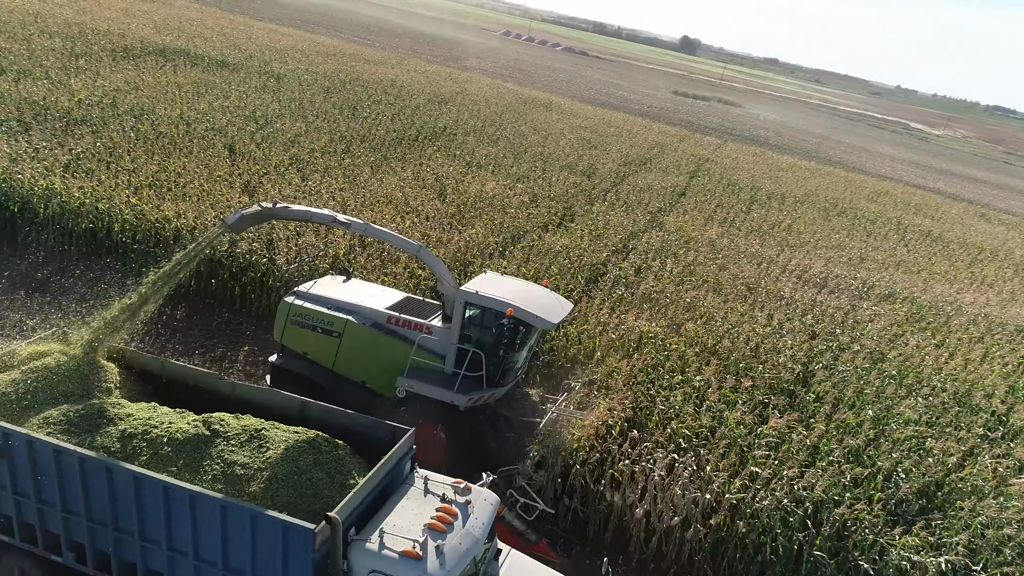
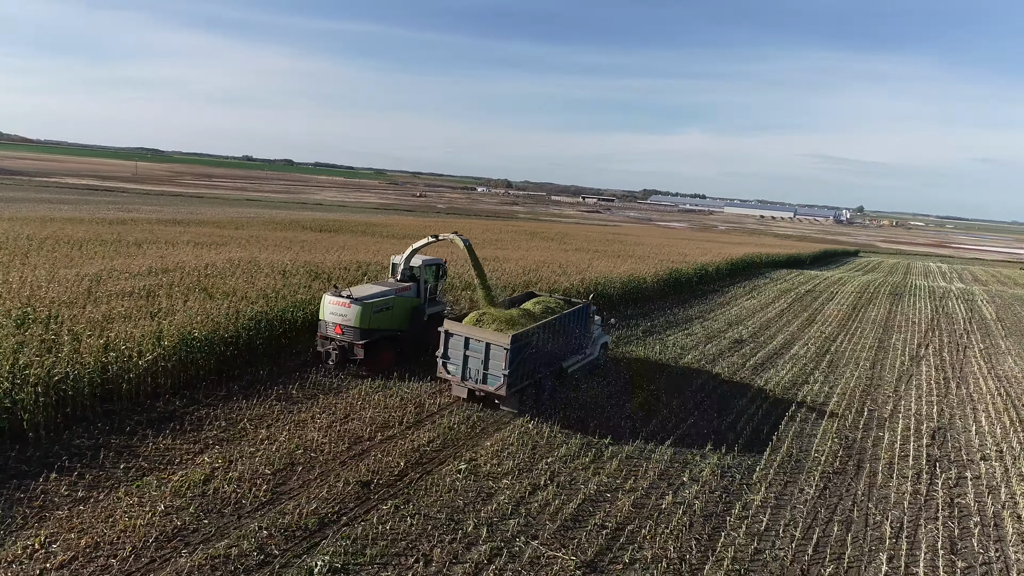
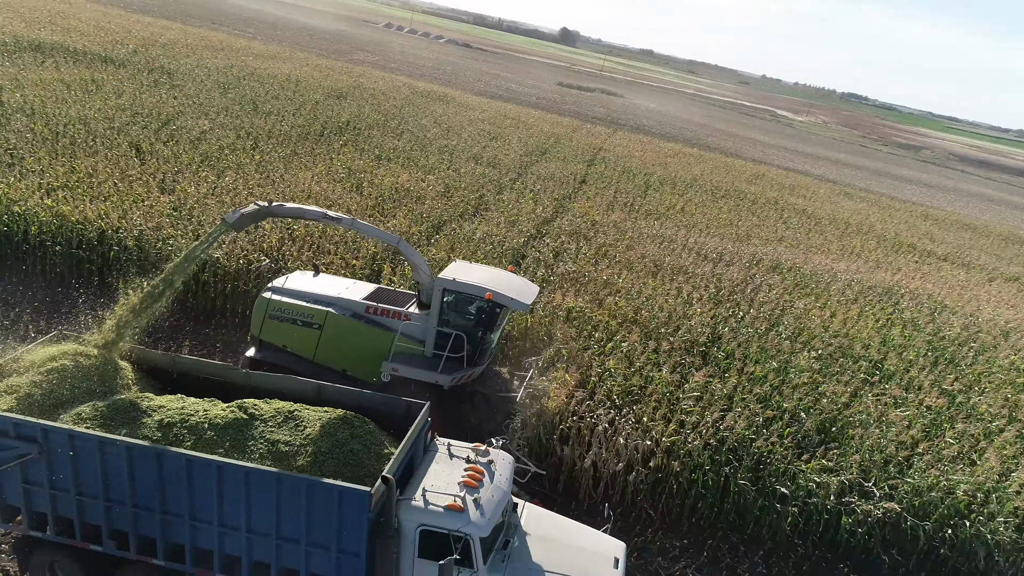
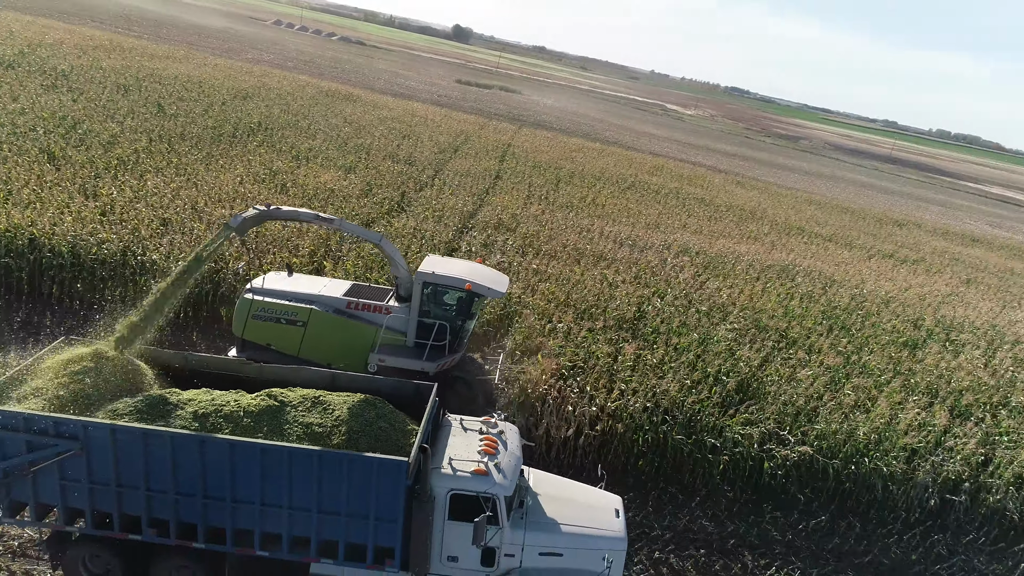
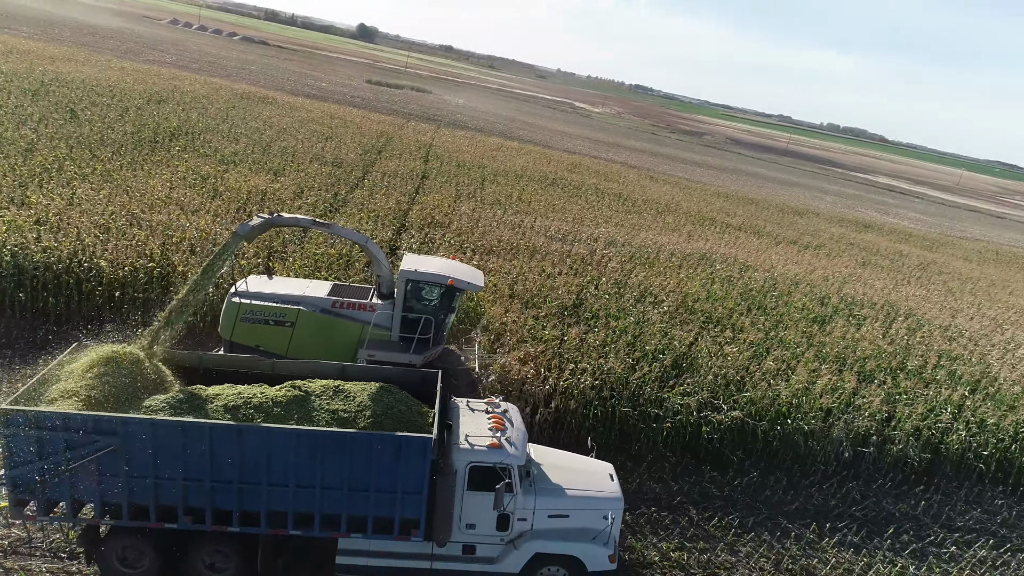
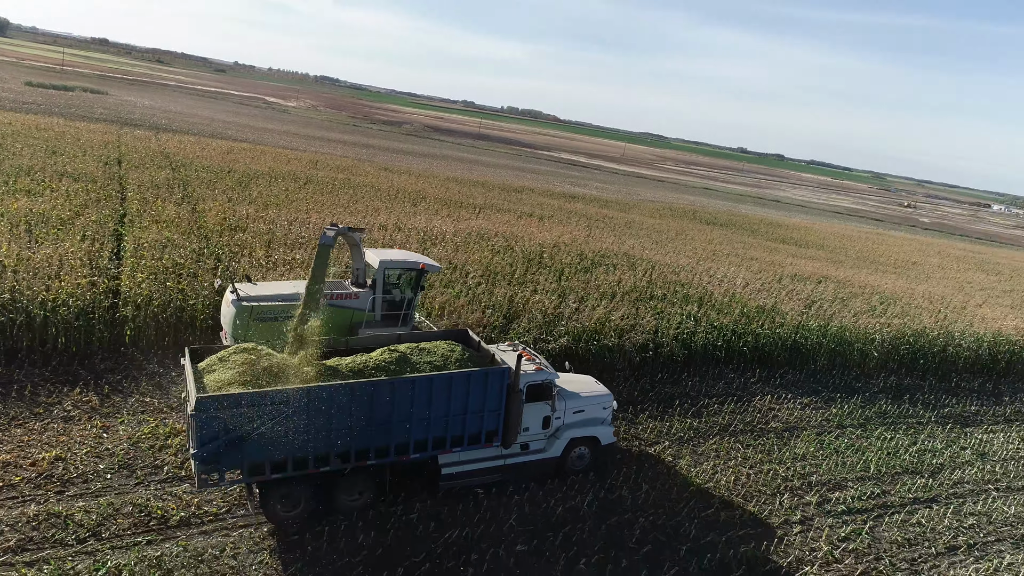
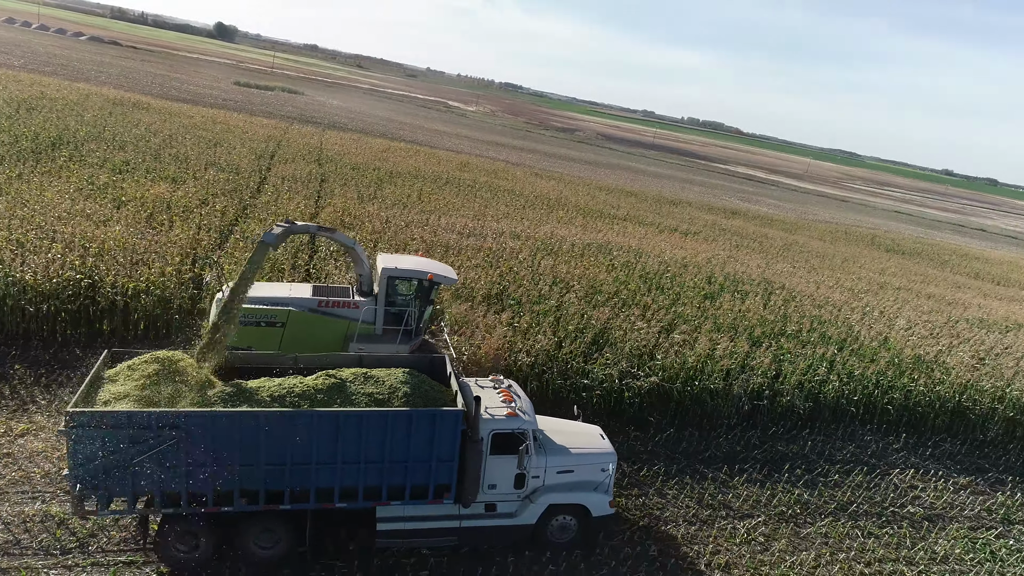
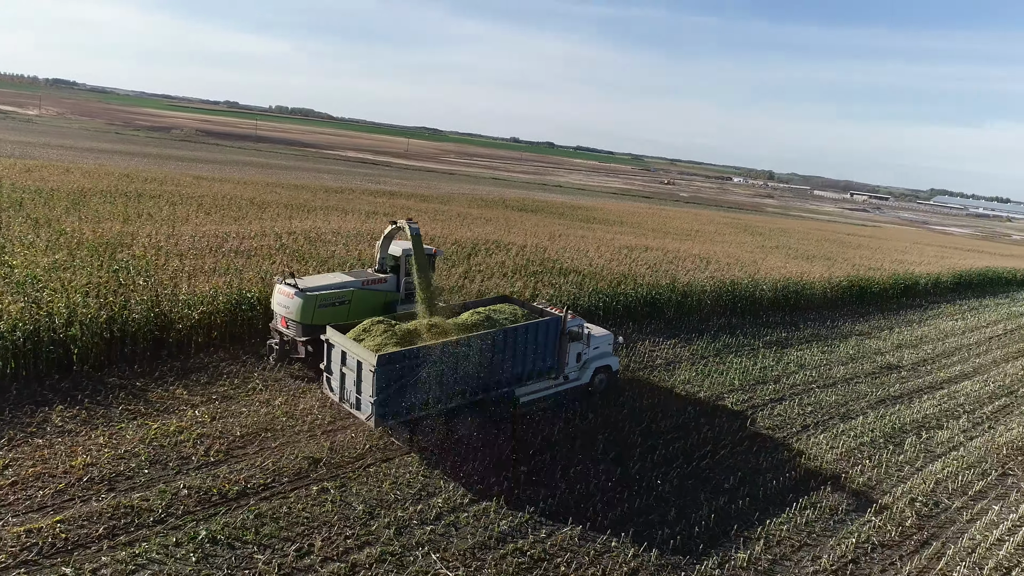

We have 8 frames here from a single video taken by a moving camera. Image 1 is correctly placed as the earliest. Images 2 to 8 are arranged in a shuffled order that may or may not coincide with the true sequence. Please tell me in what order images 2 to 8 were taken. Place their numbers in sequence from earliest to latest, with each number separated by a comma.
3, 4, 5, 7, 6, 8, 2
